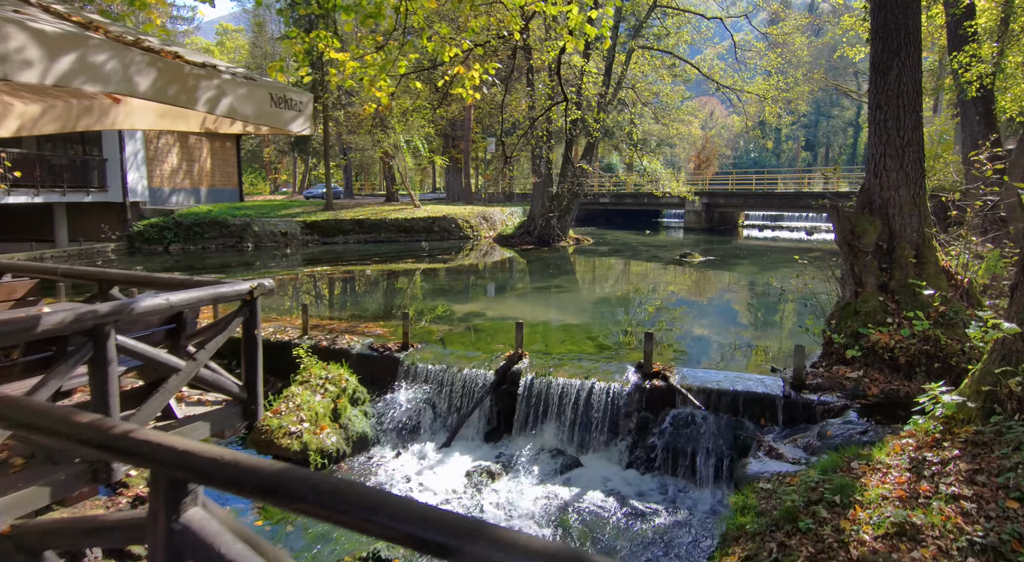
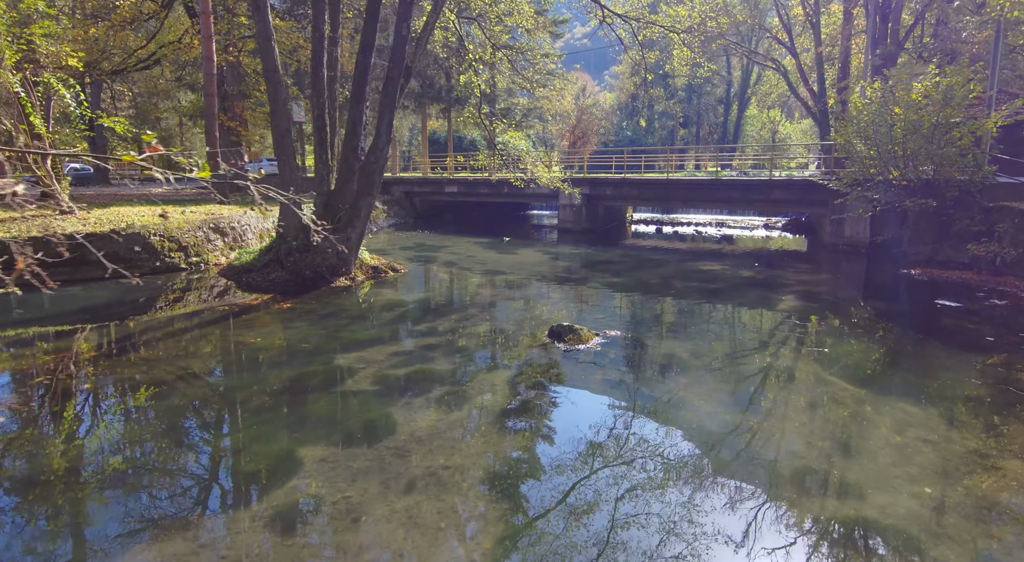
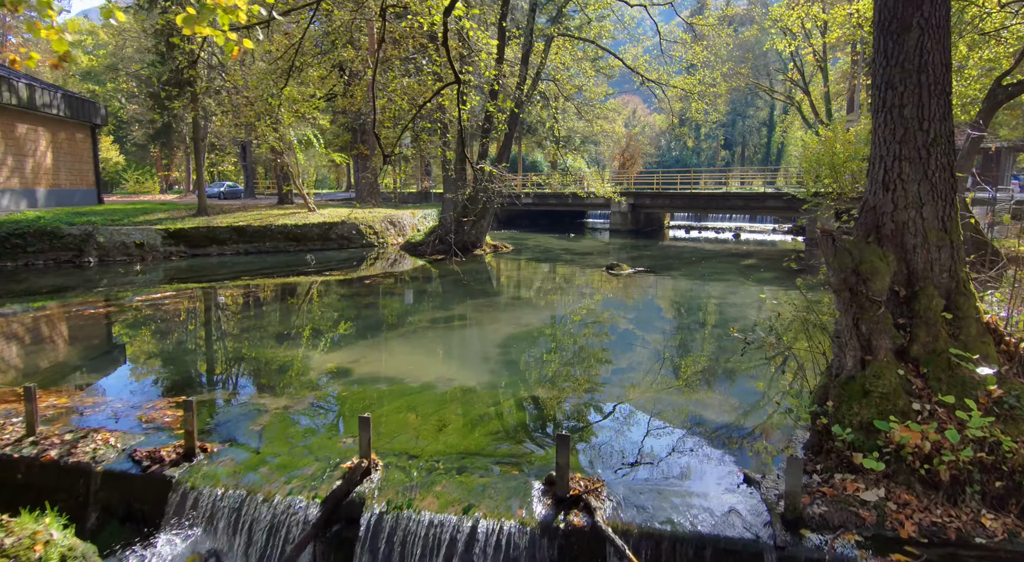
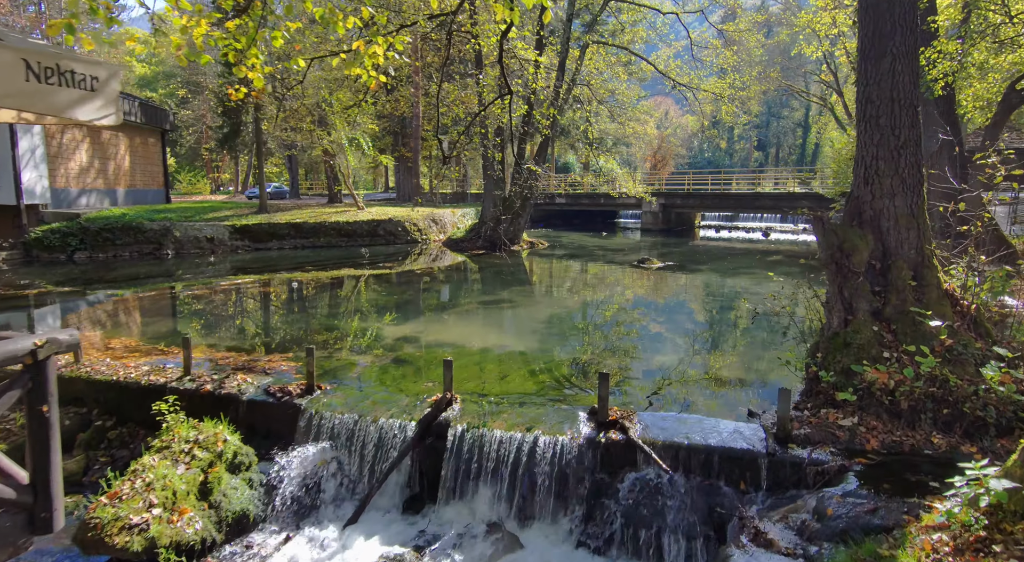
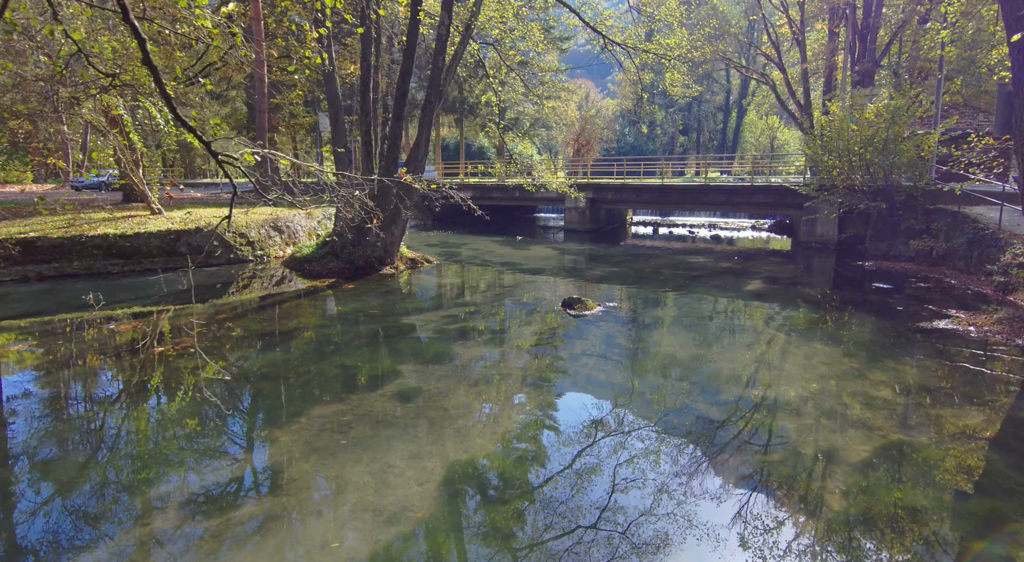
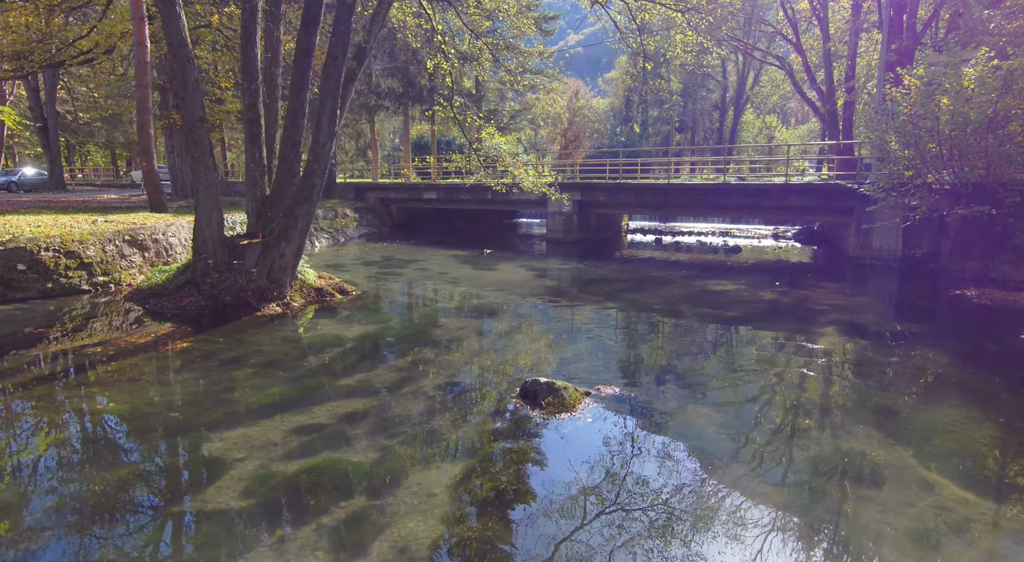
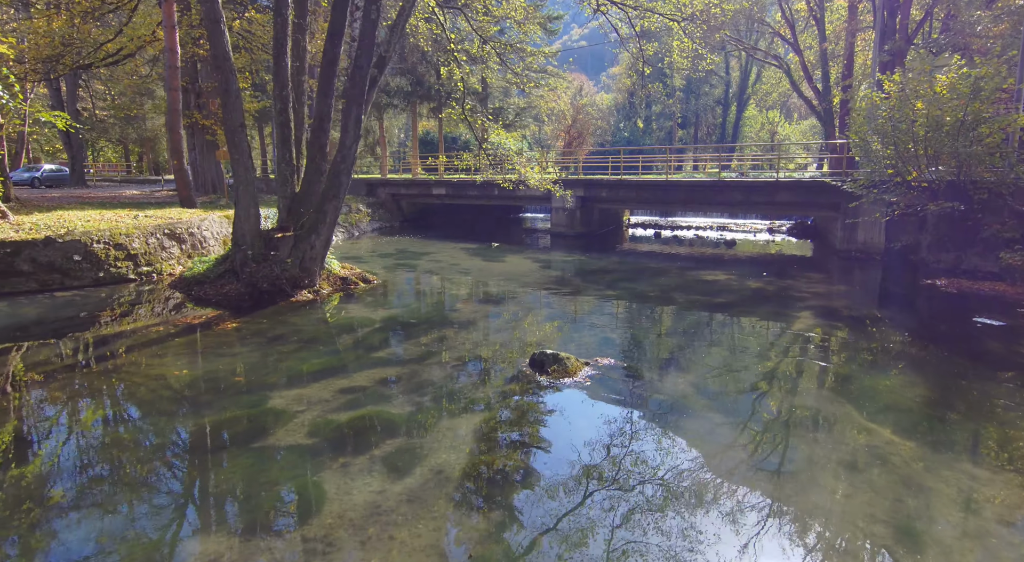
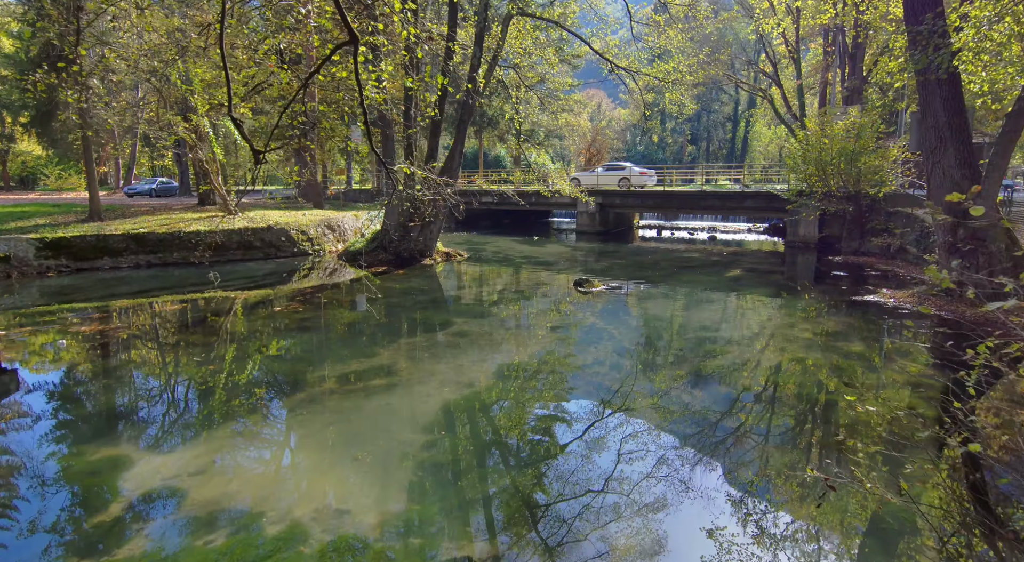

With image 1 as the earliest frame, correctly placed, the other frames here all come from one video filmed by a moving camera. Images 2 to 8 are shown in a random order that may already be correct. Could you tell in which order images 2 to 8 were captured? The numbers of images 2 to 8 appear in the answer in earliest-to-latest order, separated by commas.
4, 3, 8, 5, 2, 7, 6
